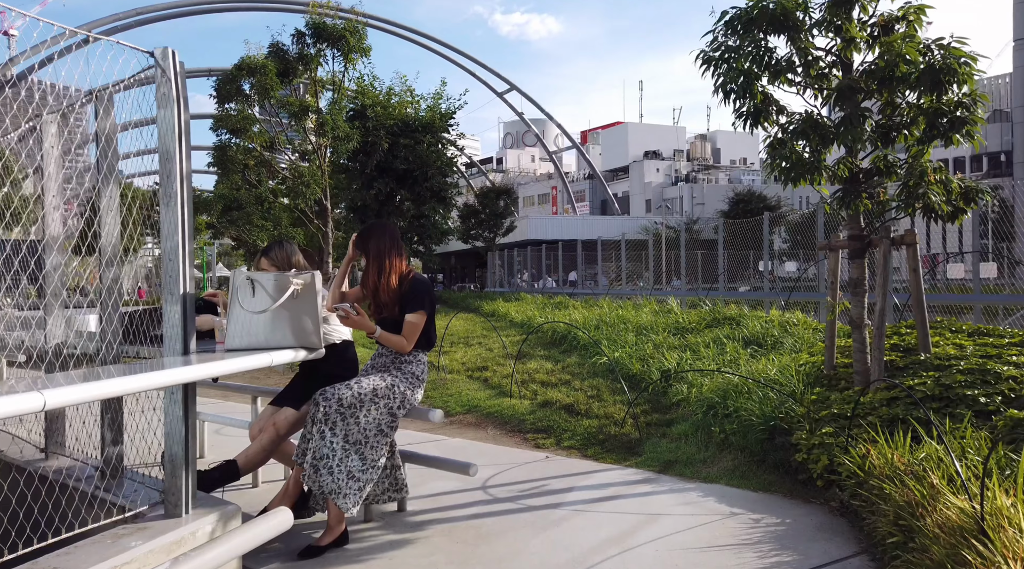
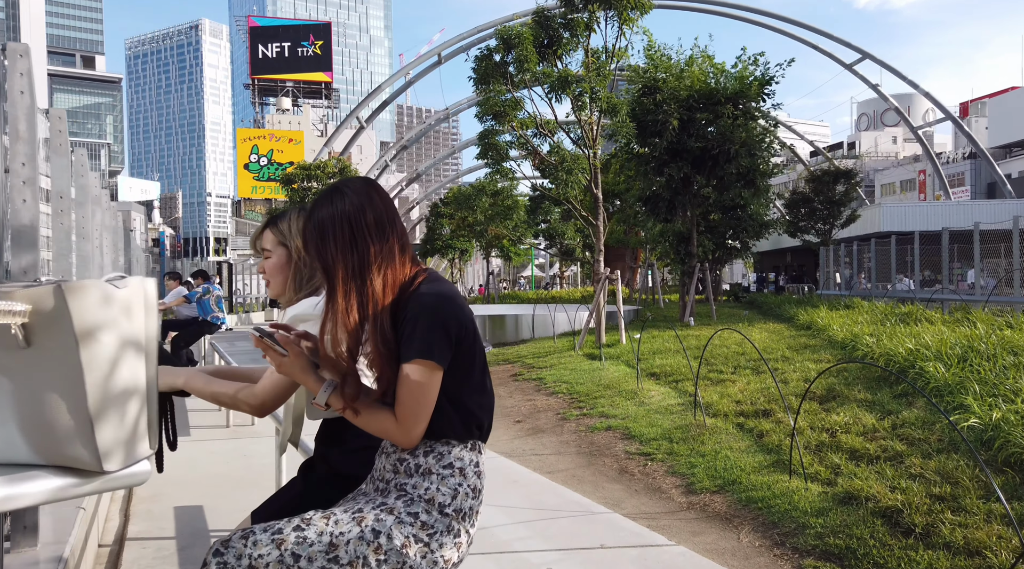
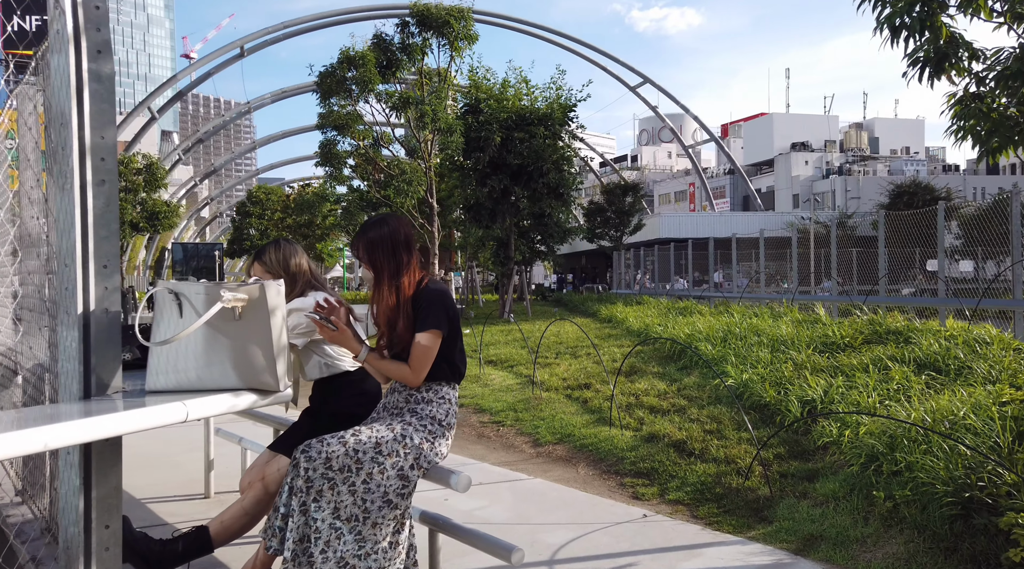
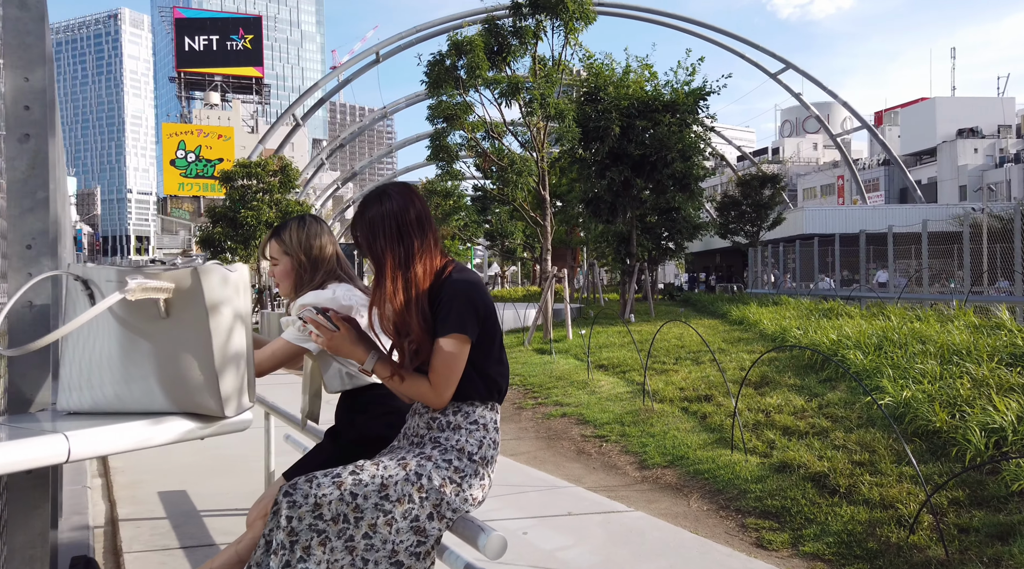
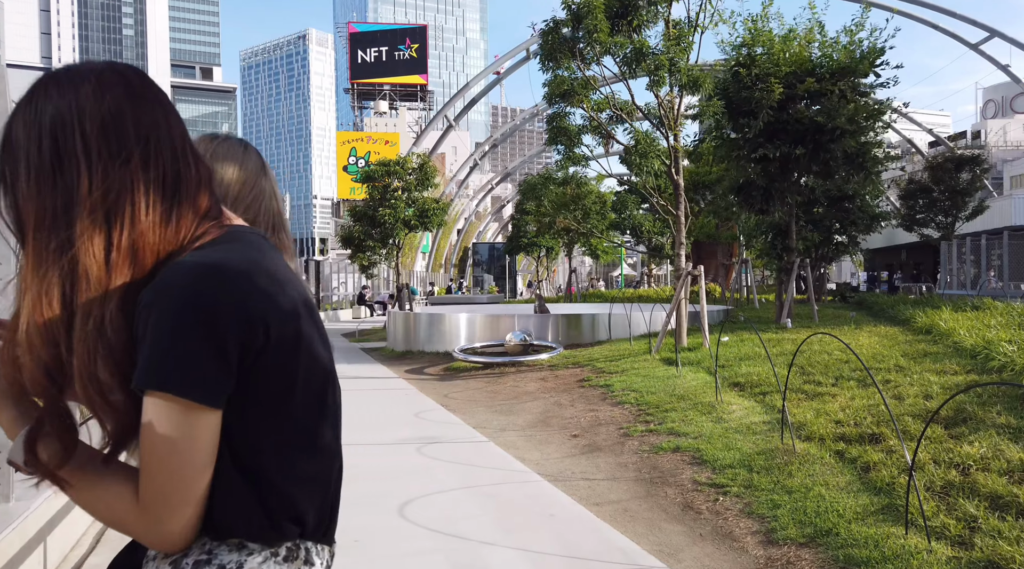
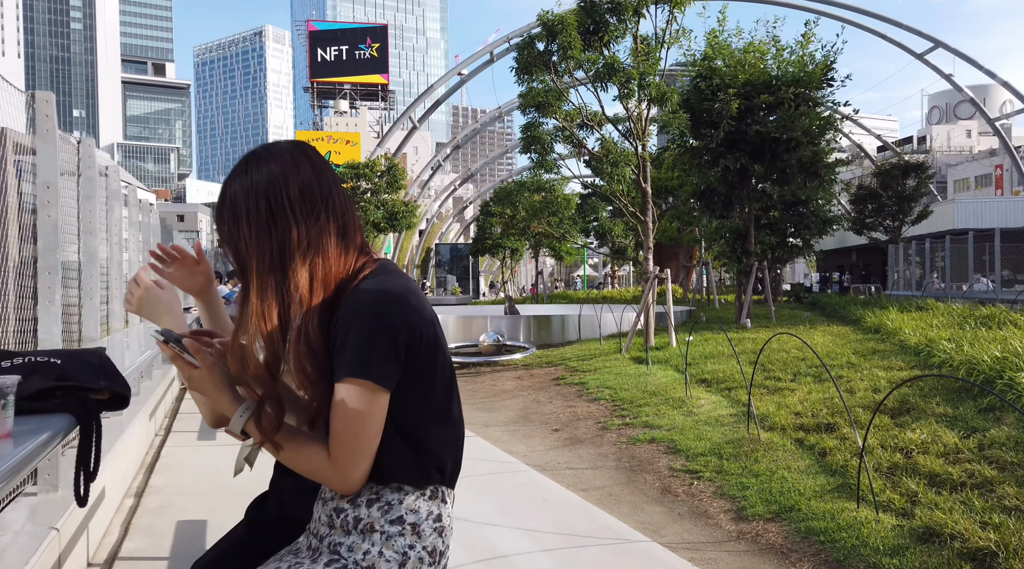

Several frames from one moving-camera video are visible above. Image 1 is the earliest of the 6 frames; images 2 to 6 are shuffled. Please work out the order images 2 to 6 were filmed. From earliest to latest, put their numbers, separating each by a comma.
3, 4, 2, 6, 5
